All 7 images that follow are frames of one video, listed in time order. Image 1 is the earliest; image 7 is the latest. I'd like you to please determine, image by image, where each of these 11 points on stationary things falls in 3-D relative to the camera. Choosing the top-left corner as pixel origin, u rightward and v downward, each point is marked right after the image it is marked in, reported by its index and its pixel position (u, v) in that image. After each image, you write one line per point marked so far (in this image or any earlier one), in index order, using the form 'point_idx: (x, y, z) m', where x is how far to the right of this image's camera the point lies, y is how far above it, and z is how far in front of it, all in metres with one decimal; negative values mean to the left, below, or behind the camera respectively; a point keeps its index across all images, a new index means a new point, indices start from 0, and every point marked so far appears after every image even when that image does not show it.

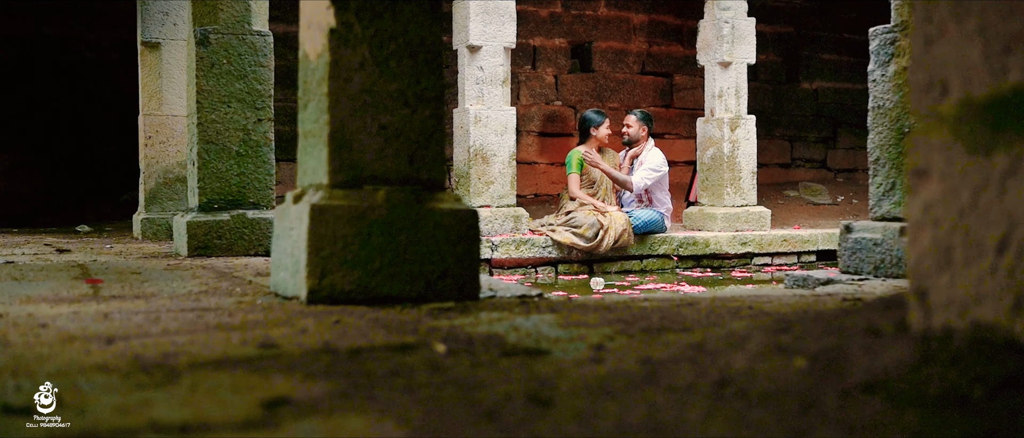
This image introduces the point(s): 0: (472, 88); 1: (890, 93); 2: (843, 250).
0: (-0.3, +0.9, +6.8) m
1: (+1.3, +0.4, +3.4) m
2: (+1.2, -0.1, +3.6) m
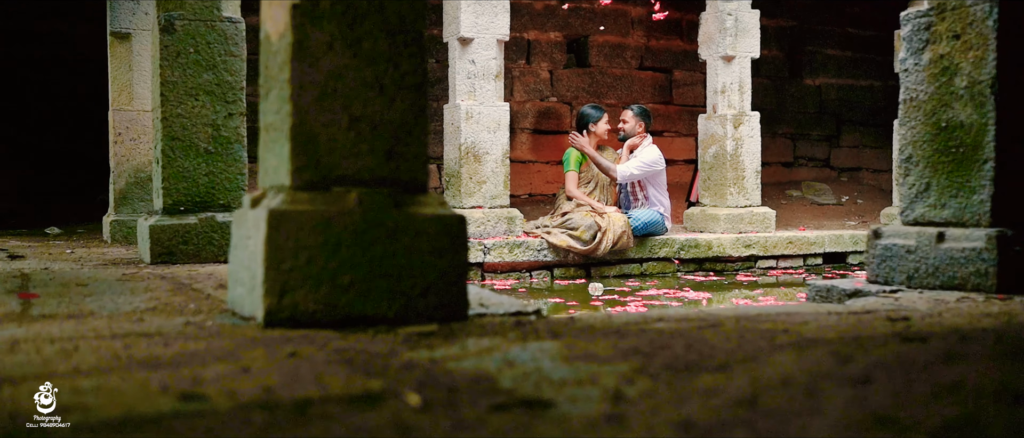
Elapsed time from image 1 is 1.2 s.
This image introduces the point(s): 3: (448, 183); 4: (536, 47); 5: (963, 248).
0: (-0.3, +0.9, +6.4) m
1: (+1.3, +0.4, +3.1) m
2: (+1.2, -0.1, +3.2) m
3: (-0.4, +0.2, +6.7) m
4: (+0.2, +1.5, +8.4) m
5: (+1.4, -0.1, +2.9) m
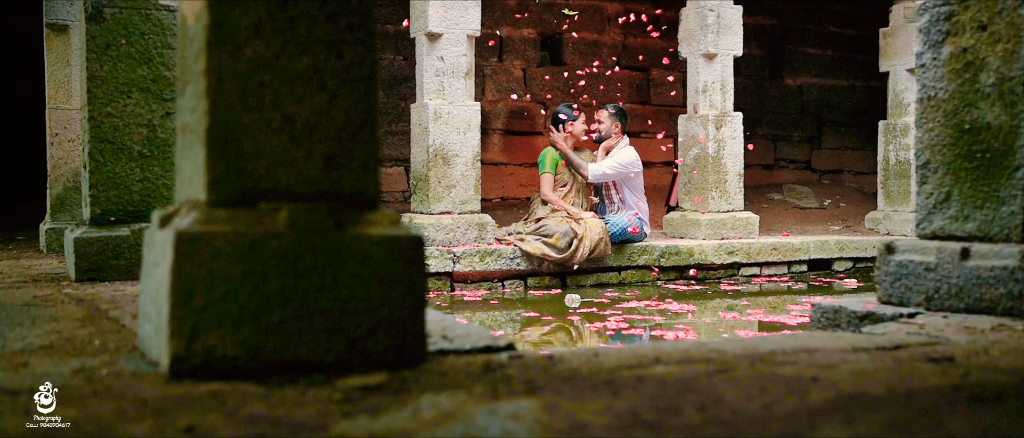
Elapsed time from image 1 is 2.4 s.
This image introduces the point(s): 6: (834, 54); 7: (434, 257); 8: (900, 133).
0: (-0.5, +0.9, +6.0) m
1: (+1.2, +0.4, +2.7) m
2: (+1.1, -0.2, +2.9) m
3: (-0.6, +0.2, +6.3) m
4: (0.0, +1.5, +8.1) m
5: (+1.3, -0.1, +2.6) m
6: (+3.2, +1.7, +9.7) m
7: (-0.5, -0.2, +5.9) m
8: (+3.2, +0.7, +8.0) m
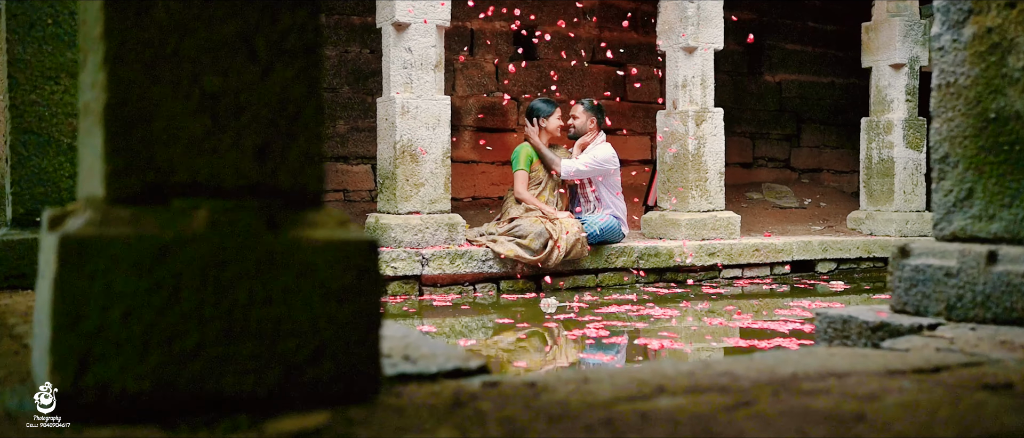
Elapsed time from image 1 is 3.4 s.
0: (-0.7, +0.9, +5.7) m
1: (+1.2, +0.4, +2.5) m
2: (+1.0, -0.2, +2.6) m
3: (-0.8, +0.2, +5.9) m
4: (-0.3, +1.5, +7.8) m
5: (+1.2, -0.1, +2.3) m
6: (+3.0, +1.7, +9.5) m
7: (-0.6, -0.2, +5.5) m
8: (+3.0, +0.7, +7.8) m
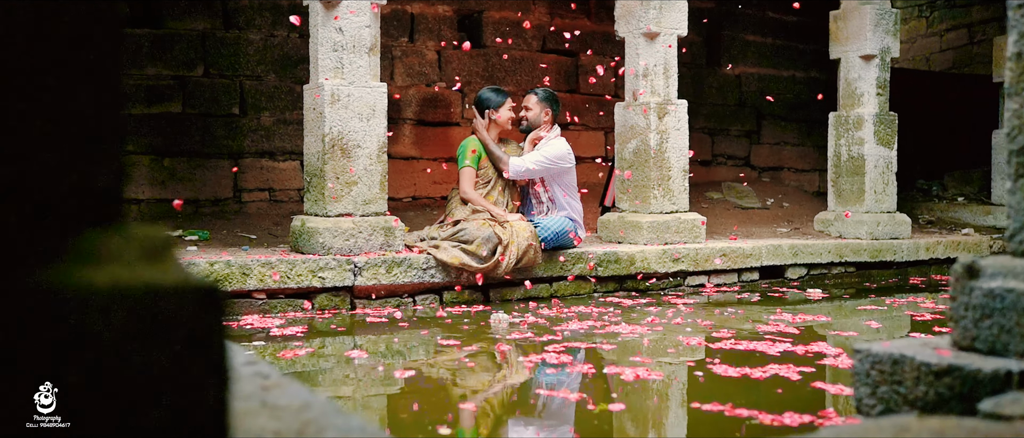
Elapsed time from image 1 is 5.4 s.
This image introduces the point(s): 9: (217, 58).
0: (-1.0, +0.8, +5.0) m
1: (+1.1, +0.4, +1.9) m
2: (+0.9, -0.2, +2.0) m
3: (-1.1, +0.2, +5.2) m
4: (-0.7, +1.4, +7.1) m
5: (+1.1, -0.1, +1.7) m
6: (+2.4, +1.6, +9.0) m
7: (-0.9, -0.2, +4.8) m
8: (+2.6, +0.7, +7.3) m
9: (-2.0, +1.1, +6.6) m
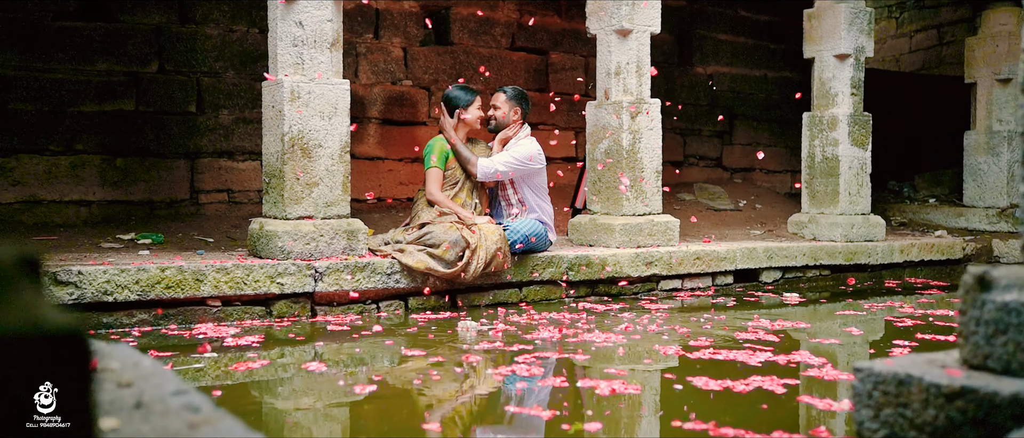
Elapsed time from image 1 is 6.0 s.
0: (-1.1, +0.8, +4.8) m
1: (+1.0, +0.4, +1.7) m
2: (+0.9, -0.2, +1.8) m
3: (-1.3, +0.2, +5.0) m
4: (-0.9, +1.4, +6.8) m
5: (+1.1, -0.2, +1.6) m
6: (+2.1, +1.6, +8.8) m
7: (-1.1, -0.3, +4.6) m
8: (+2.3, +0.7, +7.2) m
9: (-2.2, +1.1, +6.3) m
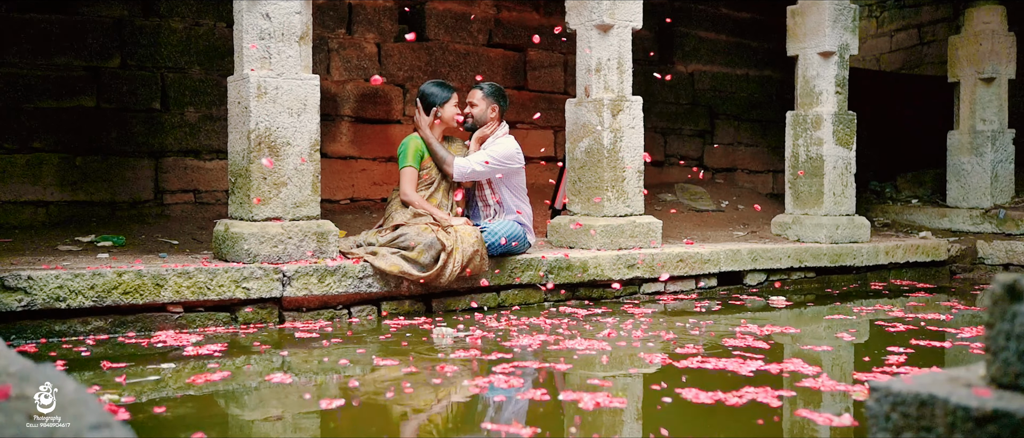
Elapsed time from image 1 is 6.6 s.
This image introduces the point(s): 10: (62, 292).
0: (-1.2, +0.8, +4.5) m
1: (+1.0, +0.4, +1.5) m
2: (+0.8, -0.2, +1.6) m
3: (-1.4, +0.2, +4.7) m
4: (-1.0, +1.4, +6.6) m
5: (+1.1, -0.2, +1.4) m
6: (+1.9, +1.6, +8.7) m
7: (-1.2, -0.3, +4.4) m
8: (+2.2, +0.7, +7.0) m
9: (-2.4, +1.1, +6.1) m
10: (-1.8, -0.3, +4.0) m
